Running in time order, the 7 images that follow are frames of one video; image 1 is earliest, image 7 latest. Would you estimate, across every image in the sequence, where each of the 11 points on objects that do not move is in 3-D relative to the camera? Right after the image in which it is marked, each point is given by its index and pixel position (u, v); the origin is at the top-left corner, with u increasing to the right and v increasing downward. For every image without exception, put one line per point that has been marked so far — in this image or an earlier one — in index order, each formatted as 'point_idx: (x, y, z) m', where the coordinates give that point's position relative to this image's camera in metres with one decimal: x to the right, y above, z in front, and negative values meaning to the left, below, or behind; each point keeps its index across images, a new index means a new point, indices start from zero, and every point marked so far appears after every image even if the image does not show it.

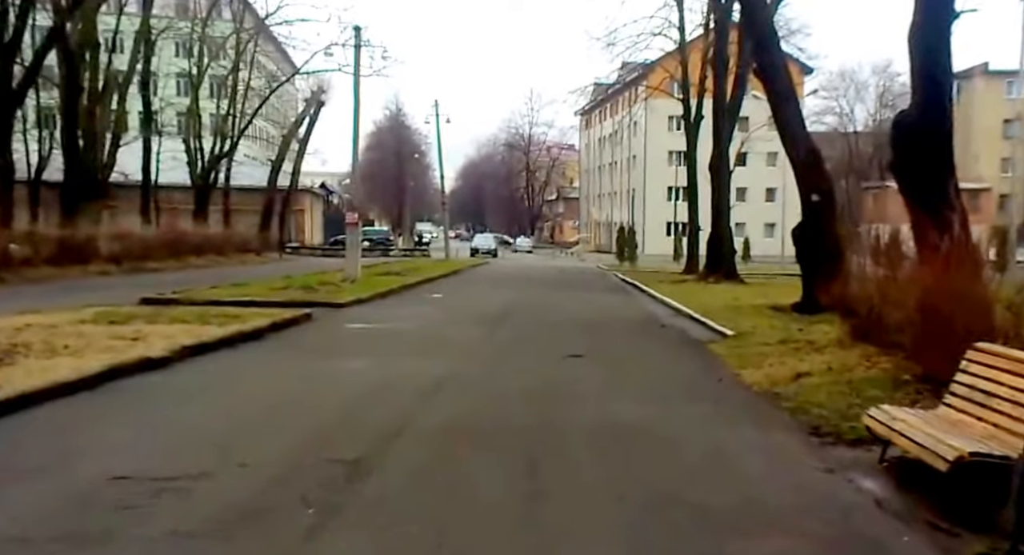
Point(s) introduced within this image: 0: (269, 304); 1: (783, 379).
0: (-4.5, -0.5, +18.6) m
1: (+2.9, -1.1, +10.6) m
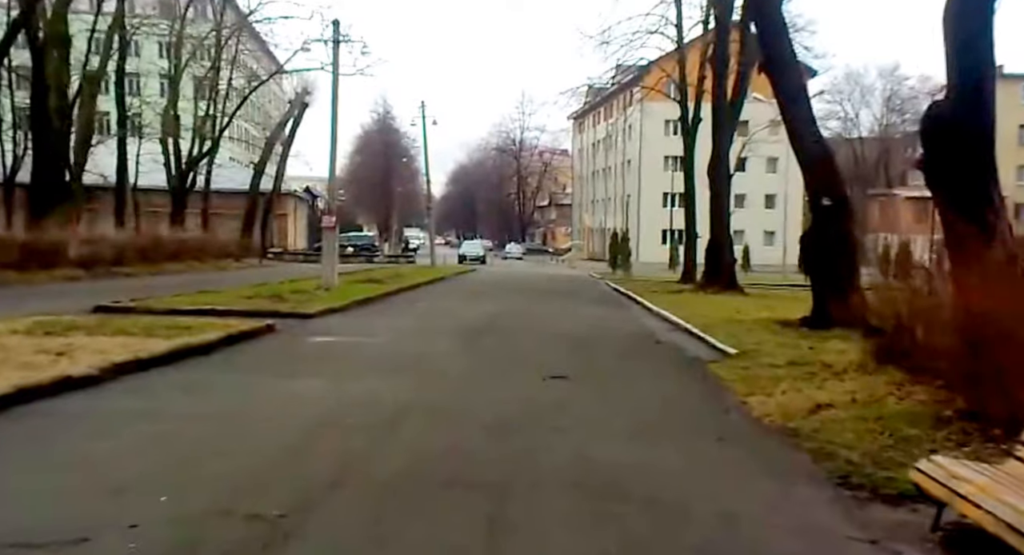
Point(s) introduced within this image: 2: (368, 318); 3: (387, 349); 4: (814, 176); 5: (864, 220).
0: (-4.8, -0.6, +17.0) m
1: (+2.6, -1.2, +9.1) m
2: (-2.7, -0.8, +19.0) m
3: (-1.8, -1.0, +14.0) m
4: (+5.6, +1.9, +18.5) m
5: (+5.9, +1.0, +16.9) m
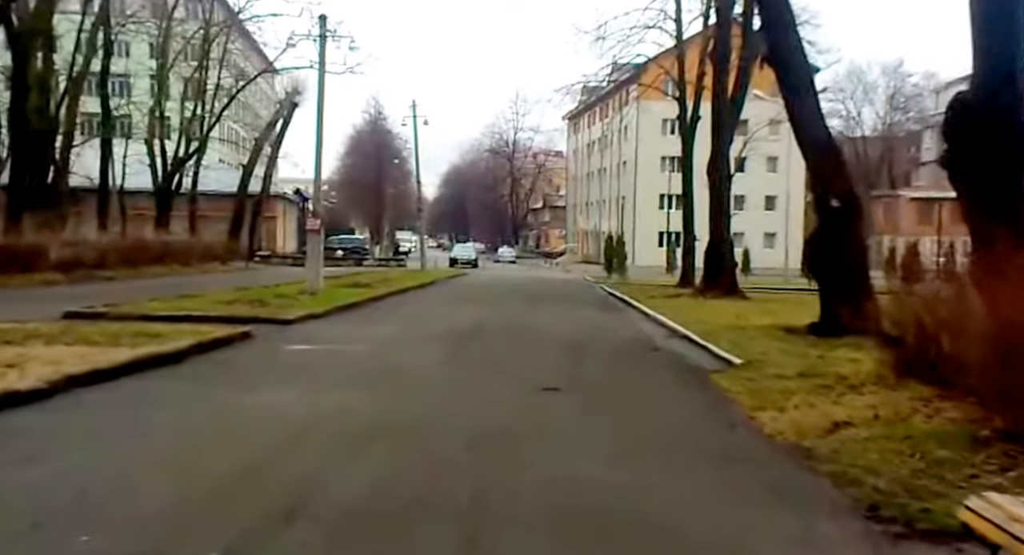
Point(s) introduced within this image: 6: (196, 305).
0: (-4.9, -0.7, +16.1) m
1: (+2.5, -1.2, +8.2) m
2: (-2.9, -0.9, +18.1) m
3: (-1.9, -1.1, +13.1) m
4: (+5.4, +1.8, +17.7) m
5: (+5.8, +0.9, +16.0) m
6: (-6.1, -0.5, +19.2) m
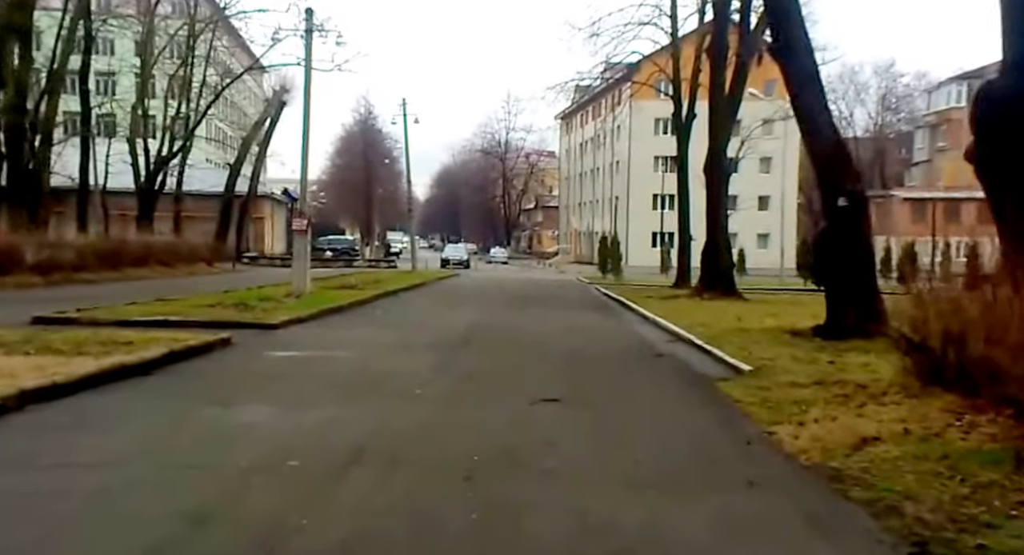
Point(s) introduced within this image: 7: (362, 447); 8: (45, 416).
0: (-5.0, -0.7, +15.3) m
1: (+2.5, -1.3, +7.5) m
2: (-3.0, -0.9, +17.3) m
3: (-2.0, -1.1, +12.3) m
4: (+5.3, +1.8, +17.0) m
5: (+5.7, +0.9, +15.3) m
6: (-6.2, -0.6, +18.5) m
7: (-1.2, -1.3, +7.7) m
8: (-4.1, -1.2, +8.9) m
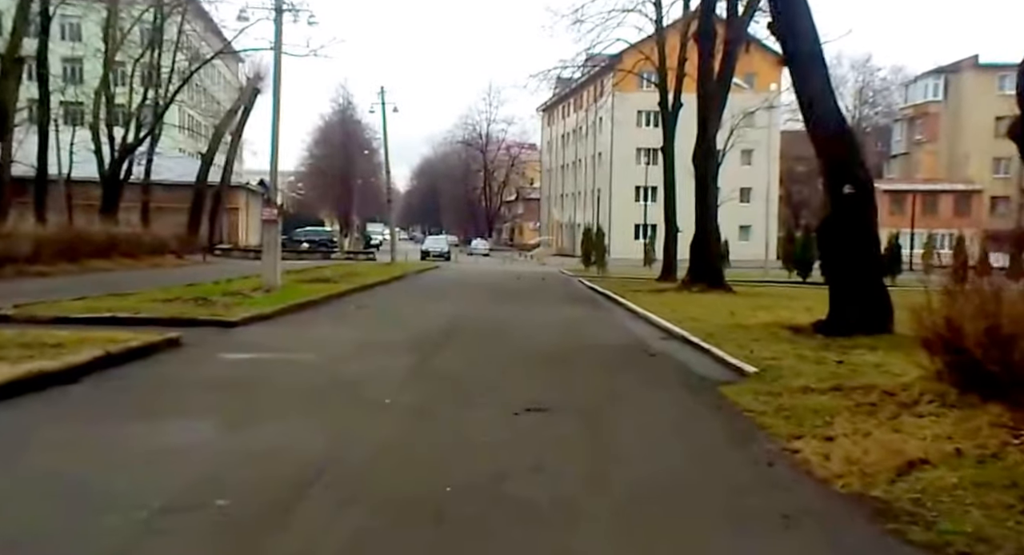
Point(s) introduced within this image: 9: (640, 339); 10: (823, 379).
0: (-5.3, -0.6, +14.0) m
1: (+2.3, -1.2, +6.3) m
2: (-3.3, -0.8, +16.0) m
3: (-2.2, -1.0, +11.1) m
4: (+5.0, +1.9, +15.8) m
5: (+5.4, +1.0, +14.2) m
6: (-6.5, -0.5, +17.1) m
7: (-1.3, -1.3, +6.4) m
8: (-4.3, -1.2, +7.6) m
9: (+2.0, -0.9, +15.6) m
10: (+3.2, -1.0, +10.3) m
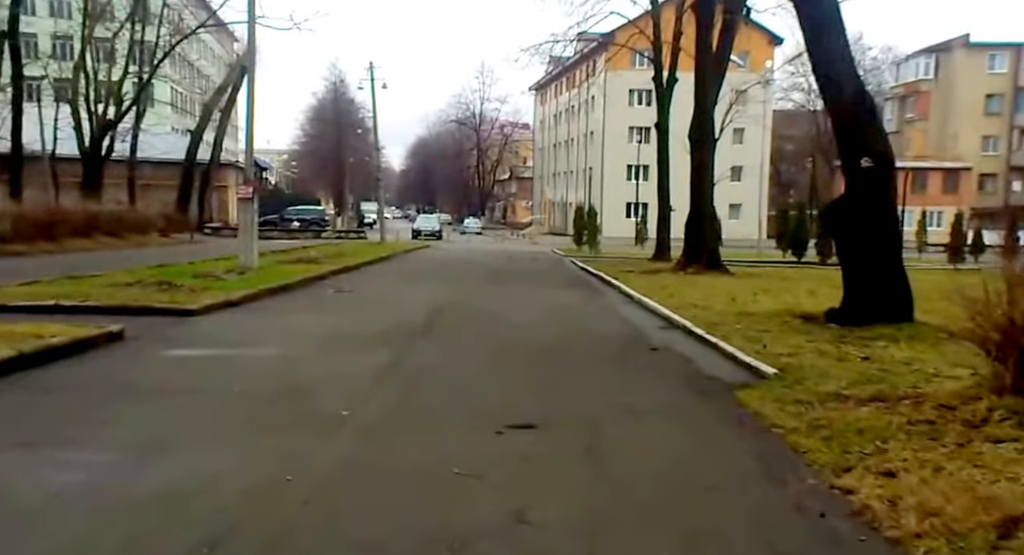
0: (-5.5, -0.4, +12.6) m
1: (+2.2, -1.2, +5.0) m
2: (-3.5, -0.5, +14.6) m
3: (-2.3, -0.9, +9.7) m
4: (+4.8, +2.1, +14.4) m
5: (+5.2, +1.2, +12.8) m
6: (-6.7, -0.2, +15.7) m
7: (-1.4, -1.3, +5.0) m
8: (-4.4, -1.1, +6.2) m
9: (+1.8, -0.7, +14.2) m
10: (+3.1, -0.9, +8.9) m
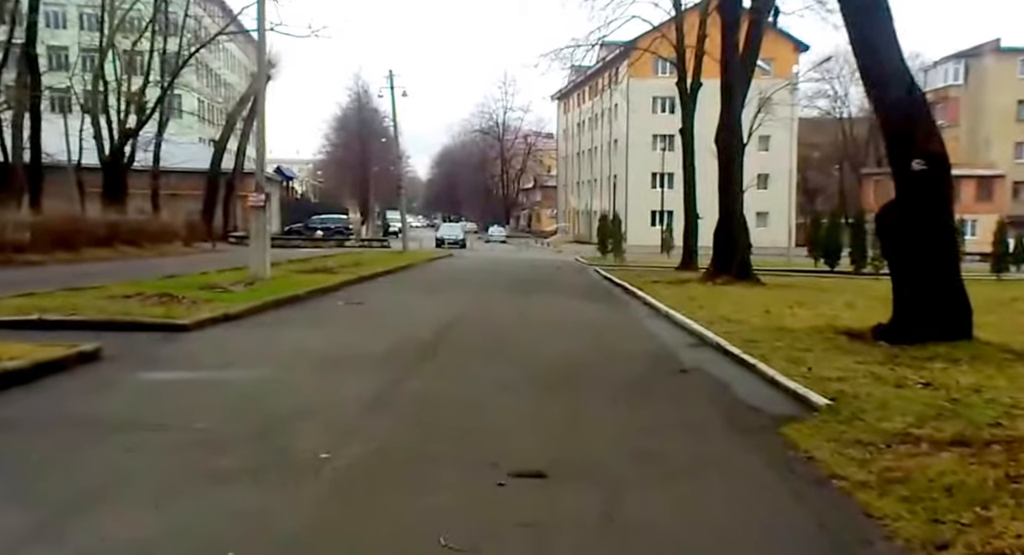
0: (-5.2, -0.6, +11.5) m
1: (+2.2, -1.3, +3.7) m
2: (-3.2, -0.7, +13.5) m
3: (-2.2, -1.0, +8.6) m
4: (+5.1, +1.9, +13.1) m
5: (+5.5, +1.0, +11.5) m
6: (-6.4, -0.4, +14.7) m
7: (-1.4, -1.4, +3.9) m
8: (-4.4, -1.2, +5.1) m
9: (+2.1, -0.9, +13.0) m
10: (+3.2, -1.1, +7.7) m
